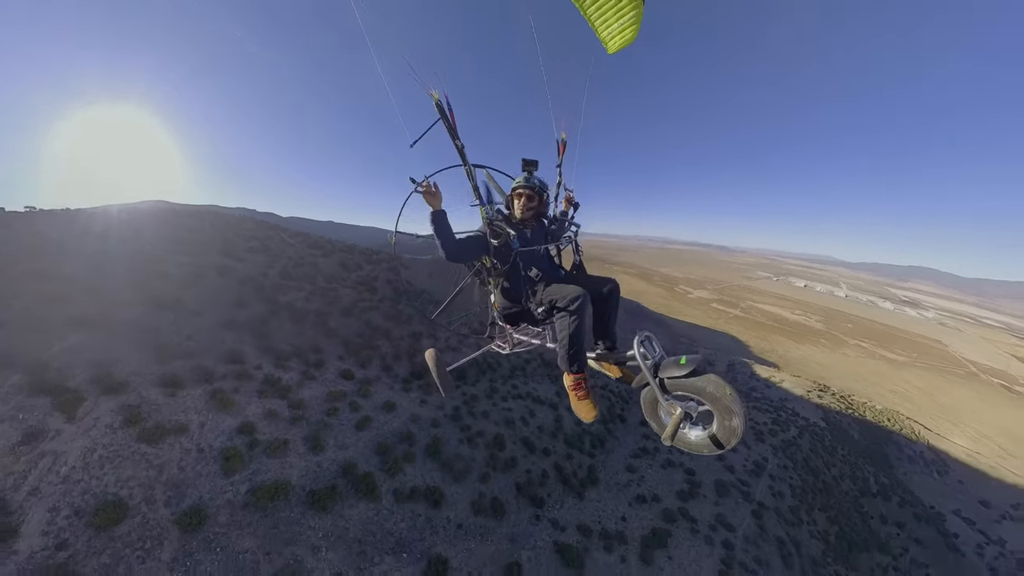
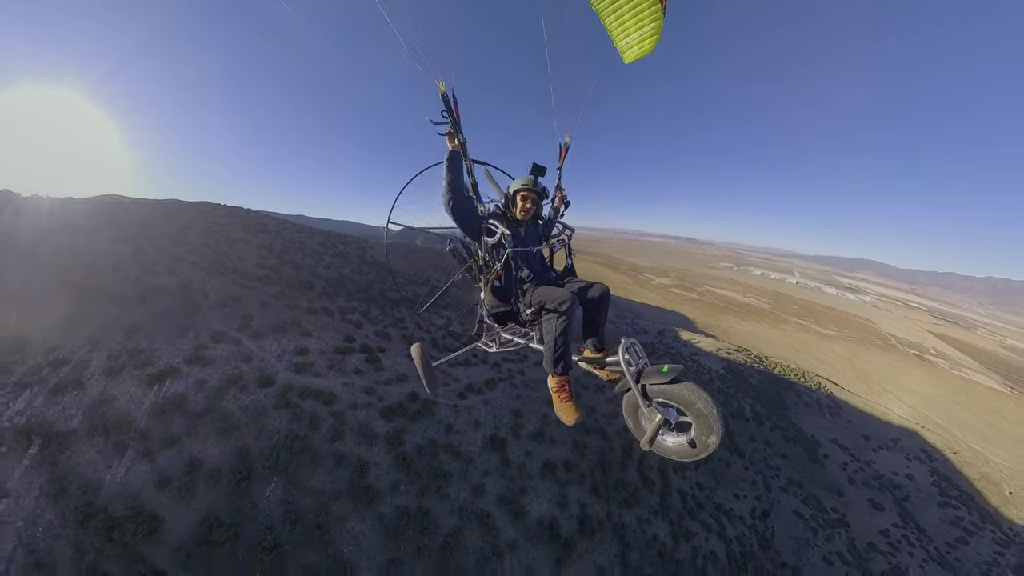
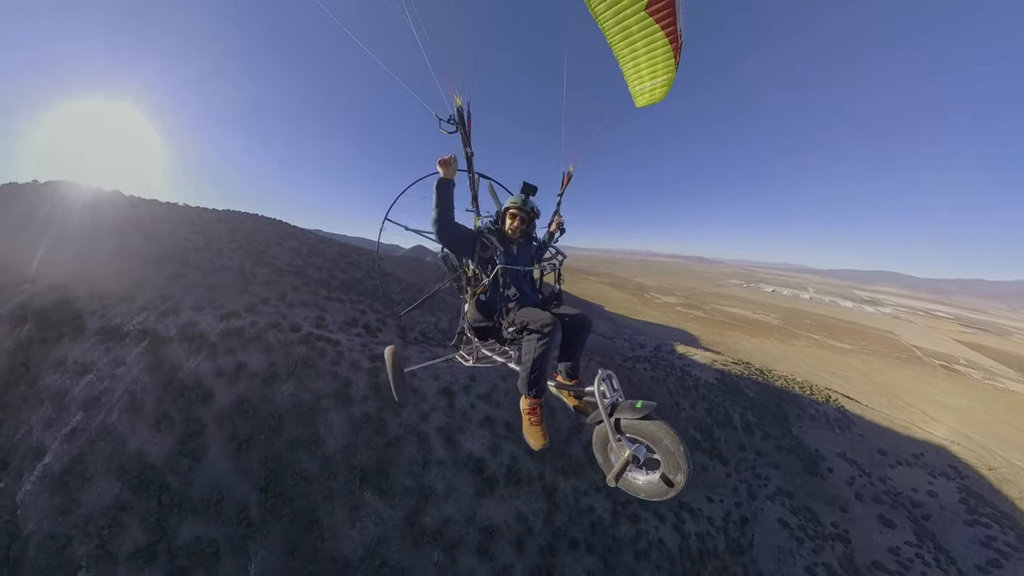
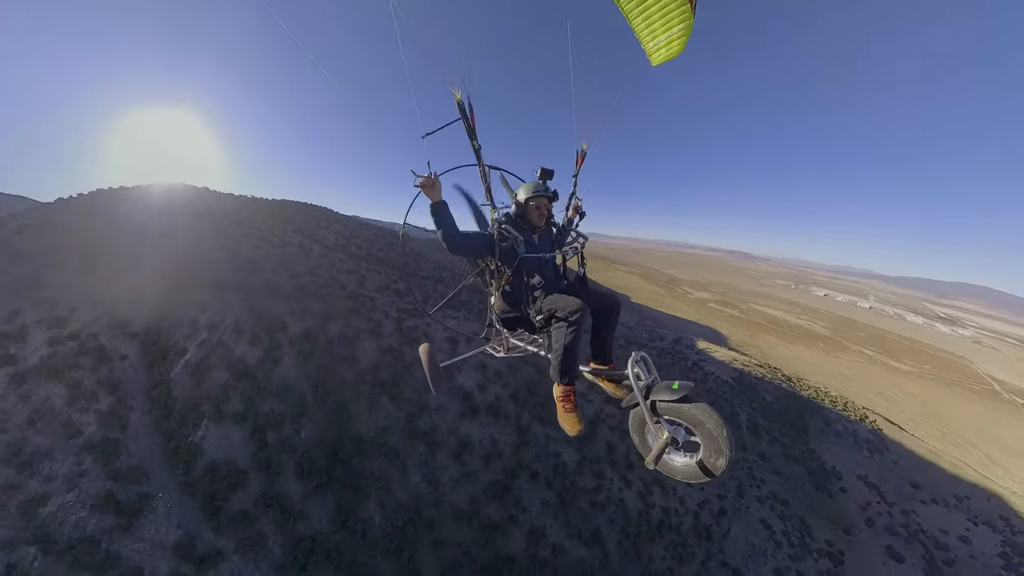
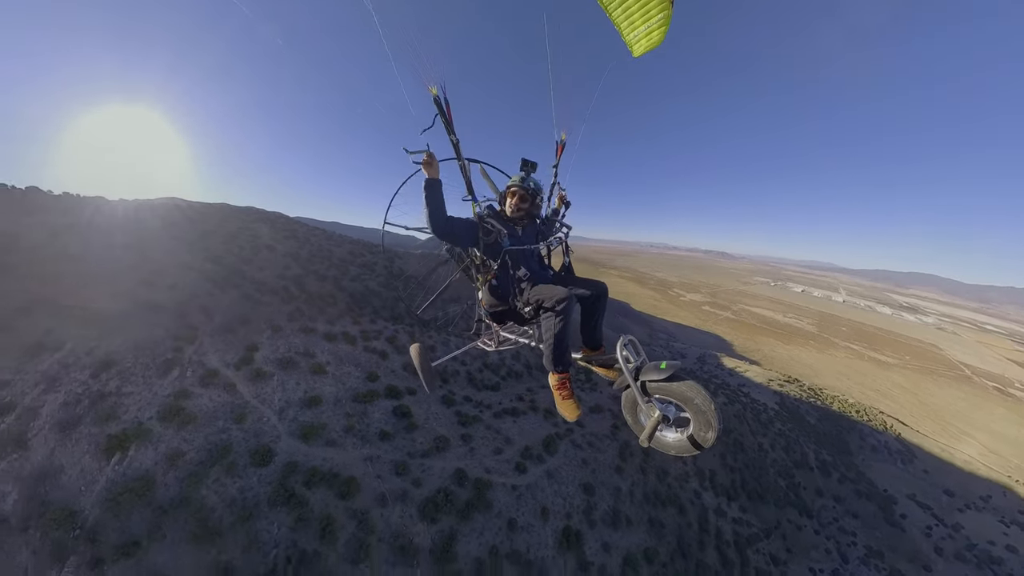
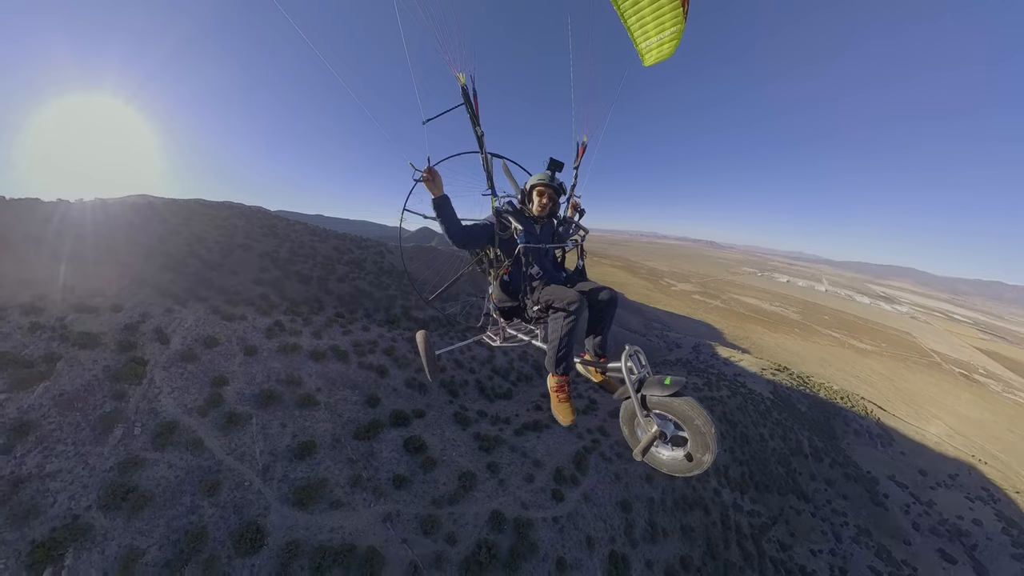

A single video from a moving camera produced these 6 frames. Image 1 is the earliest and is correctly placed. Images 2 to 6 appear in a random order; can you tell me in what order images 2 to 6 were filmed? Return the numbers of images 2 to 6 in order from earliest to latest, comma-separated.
6, 5, 2, 3, 4
